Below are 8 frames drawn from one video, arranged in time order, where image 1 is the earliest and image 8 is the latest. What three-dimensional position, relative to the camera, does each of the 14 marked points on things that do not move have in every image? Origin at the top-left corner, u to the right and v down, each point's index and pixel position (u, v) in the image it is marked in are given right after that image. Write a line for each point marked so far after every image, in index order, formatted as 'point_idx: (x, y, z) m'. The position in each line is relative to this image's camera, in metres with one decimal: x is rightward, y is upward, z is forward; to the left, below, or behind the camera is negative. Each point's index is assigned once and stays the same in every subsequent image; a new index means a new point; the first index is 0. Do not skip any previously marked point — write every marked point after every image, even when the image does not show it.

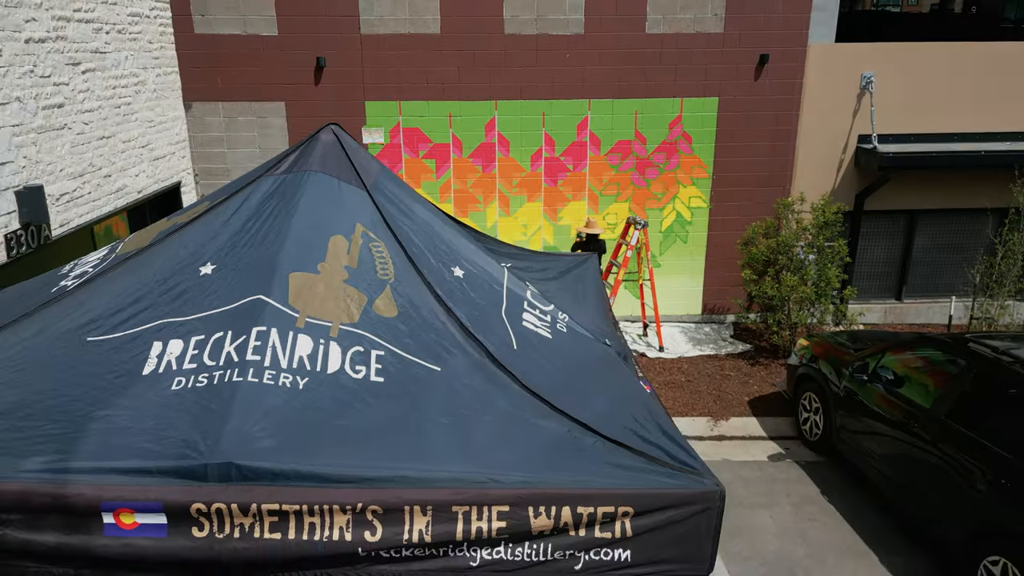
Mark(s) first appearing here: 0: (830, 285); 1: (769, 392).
0: (+3.6, 0.0, +8.2) m
1: (+2.7, -1.1, +7.8) m
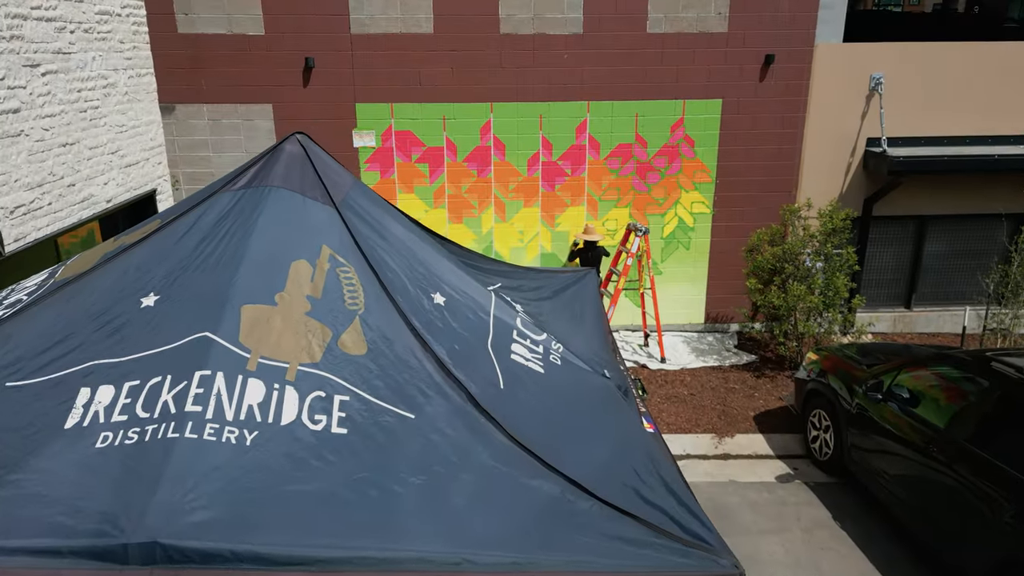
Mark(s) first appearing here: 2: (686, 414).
0: (+3.5, -0.1, +7.9) m
1: (+2.7, -1.2, +7.5) m
2: (+1.7, -1.2, +7.3) m
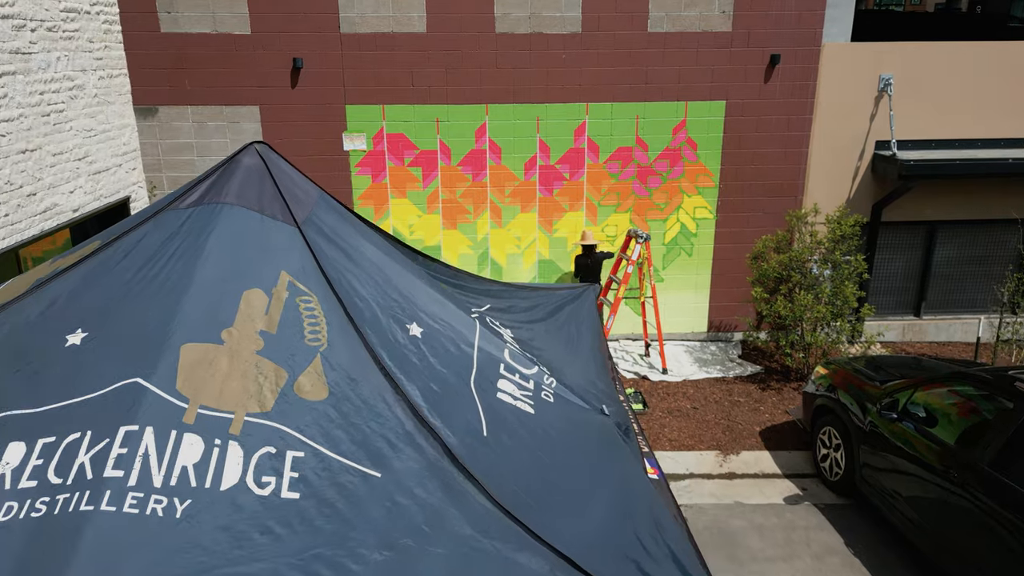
0: (+3.5, -0.2, +7.6) m
1: (+2.6, -1.3, +7.2) m
2: (+1.7, -1.3, +7.0) m
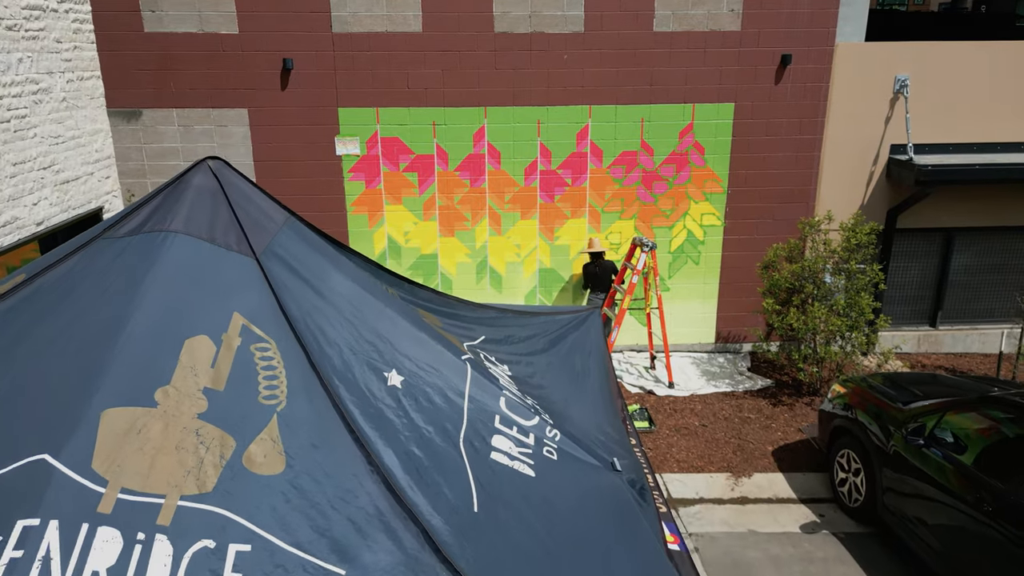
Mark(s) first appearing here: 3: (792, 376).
0: (+3.5, -0.3, +7.3) m
1: (+2.6, -1.4, +6.8) m
2: (+1.7, -1.4, +6.7) m
3: (+3.0, -1.0, +8.0) m
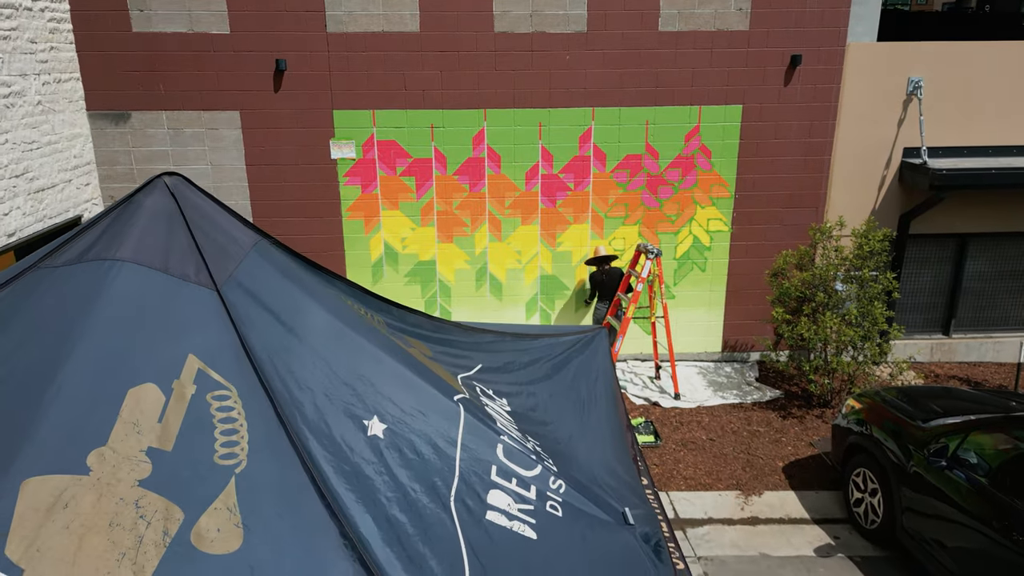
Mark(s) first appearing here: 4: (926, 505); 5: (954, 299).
0: (+3.5, -0.4, +7.0) m
1: (+2.6, -1.5, +6.6) m
2: (+1.7, -1.5, +6.4) m
3: (+3.0, -1.0, +7.8) m
4: (+2.7, -1.4, +4.8) m
5: (+5.0, -0.1, +8.4) m
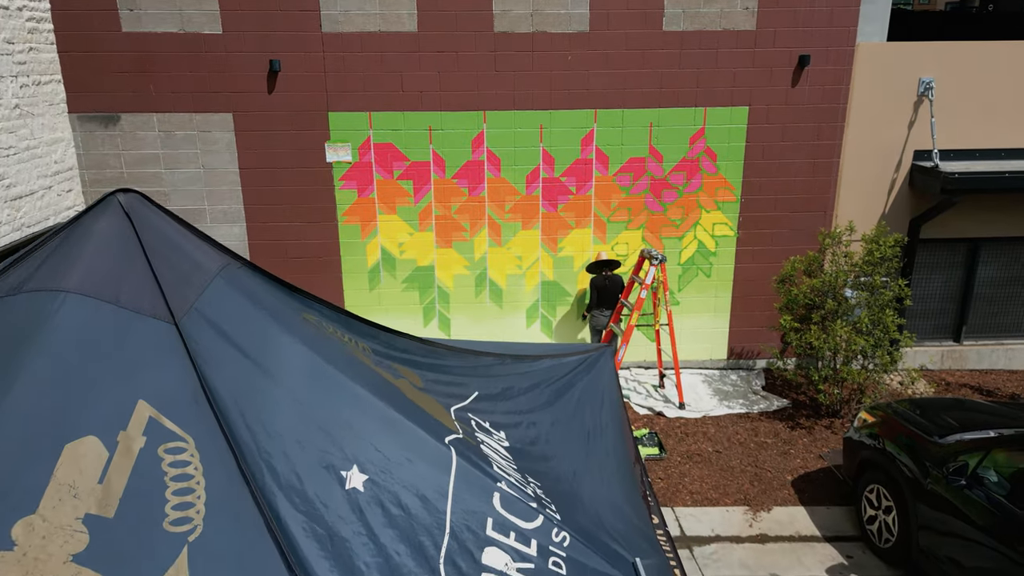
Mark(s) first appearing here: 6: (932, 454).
0: (+3.5, -0.4, +6.8) m
1: (+2.6, -1.5, +6.4) m
2: (+1.7, -1.6, +6.2) m
3: (+3.1, -1.1, +7.6) m
4: (+2.7, -1.5, +4.6) m
5: (+5.0, -0.2, +8.2) m
6: (+2.8, -1.1, +4.9) m
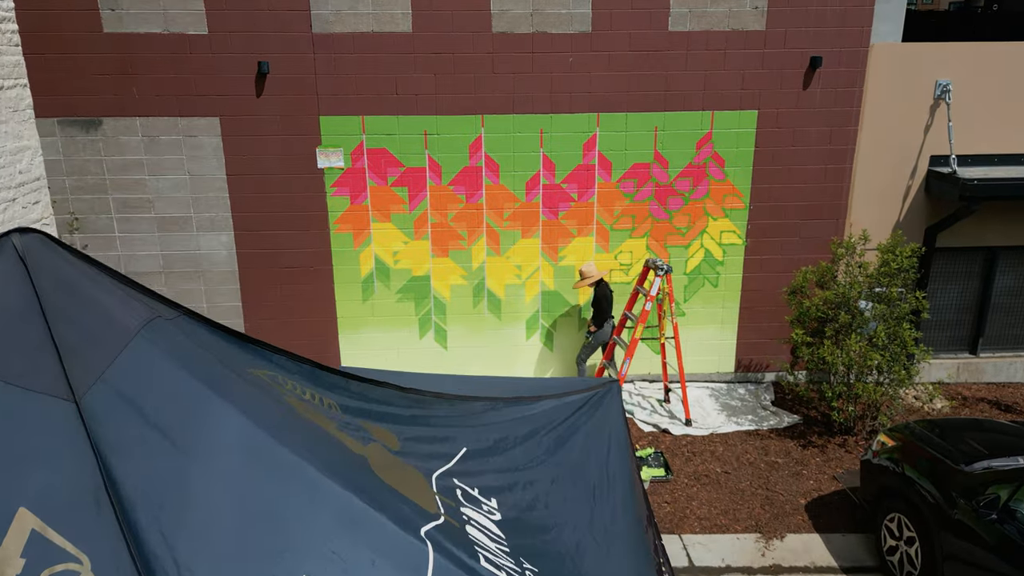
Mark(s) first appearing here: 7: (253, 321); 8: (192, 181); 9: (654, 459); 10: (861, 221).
0: (+3.5, -0.5, +6.5) m
1: (+2.6, -1.7, +6.0) m
2: (+1.7, -1.7, +5.9) m
3: (+3.0, -1.2, +7.3) m
4: (+2.7, -1.6, +4.3) m
5: (+5.0, -0.3, +7.9) m
6: (+2.8, -1.2, +4.6) m
7: (-2.7, -0.3, +7.6) m
8: (-3.1, +1.0, +7.2) m
9: (+1.2, -1.5, +6.3) m
10: (+3.5, +0.7, +7.5) m
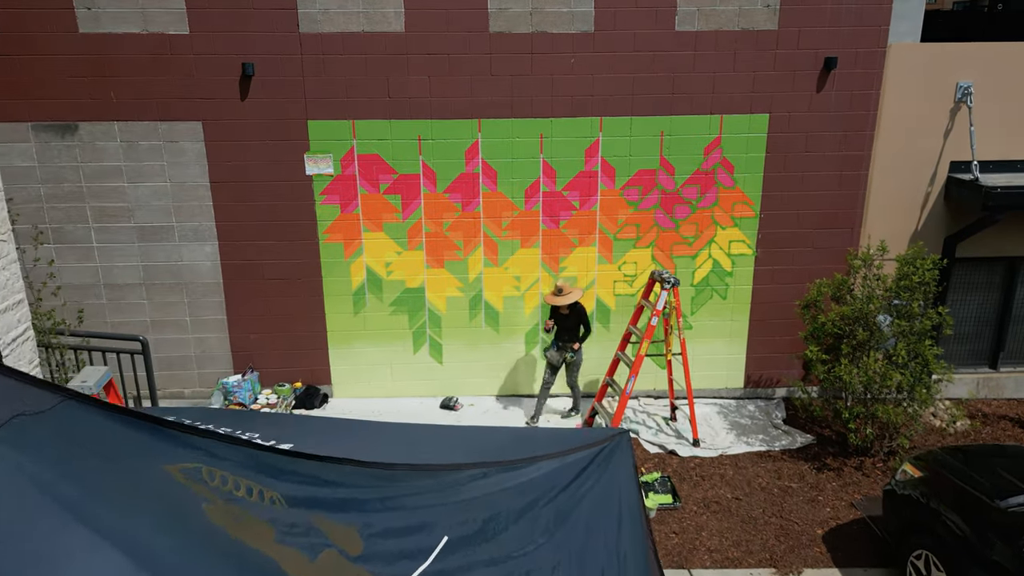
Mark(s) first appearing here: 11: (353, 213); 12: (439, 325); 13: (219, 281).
0: (+3.4, -0.7, +6.2) m
1: (+2.6, -1.8, +5.7) m
2: (+1.7, -1.8, +5.5) m
3: (+3.0, -1.3, +6.9) m
4: (+2.7, -1.7, +4.0) m
5: (+5.0, -0.4, +7.6) m
6: (+2.8, -1.3, +4.3) m
7: (-2.7, -0.5, +7.2) m
8: (-3.1, +0.9, +6.8) m
9: (+1.2, -1.6, +6.0) m
10: (+3.5, +0.6, +7.2) m
11: (-1.5, +0.7, +7.0) m
12: (-0.7, -0.4, +7.3) m
13: (-2.8, +0.1, +7.1) m
